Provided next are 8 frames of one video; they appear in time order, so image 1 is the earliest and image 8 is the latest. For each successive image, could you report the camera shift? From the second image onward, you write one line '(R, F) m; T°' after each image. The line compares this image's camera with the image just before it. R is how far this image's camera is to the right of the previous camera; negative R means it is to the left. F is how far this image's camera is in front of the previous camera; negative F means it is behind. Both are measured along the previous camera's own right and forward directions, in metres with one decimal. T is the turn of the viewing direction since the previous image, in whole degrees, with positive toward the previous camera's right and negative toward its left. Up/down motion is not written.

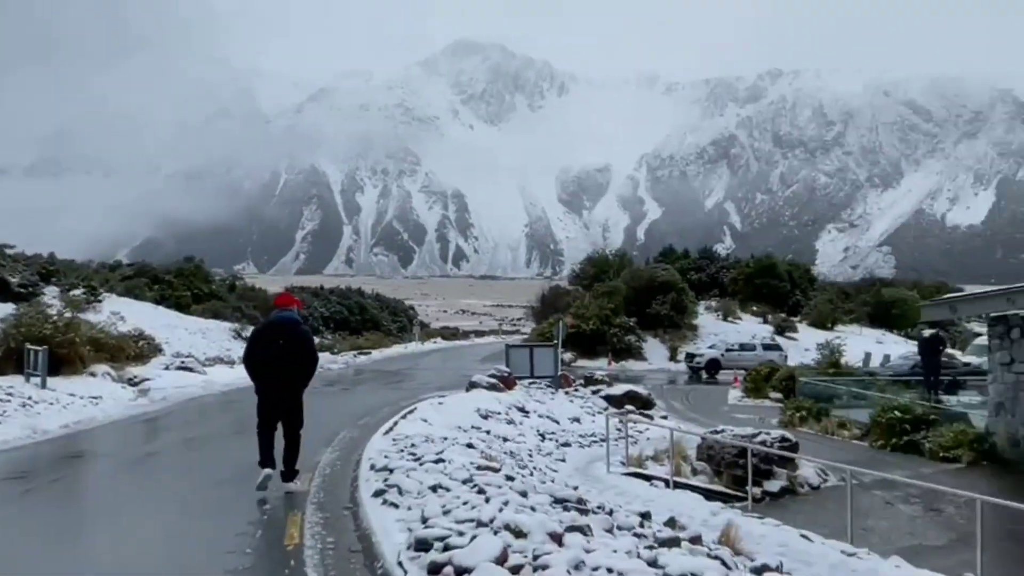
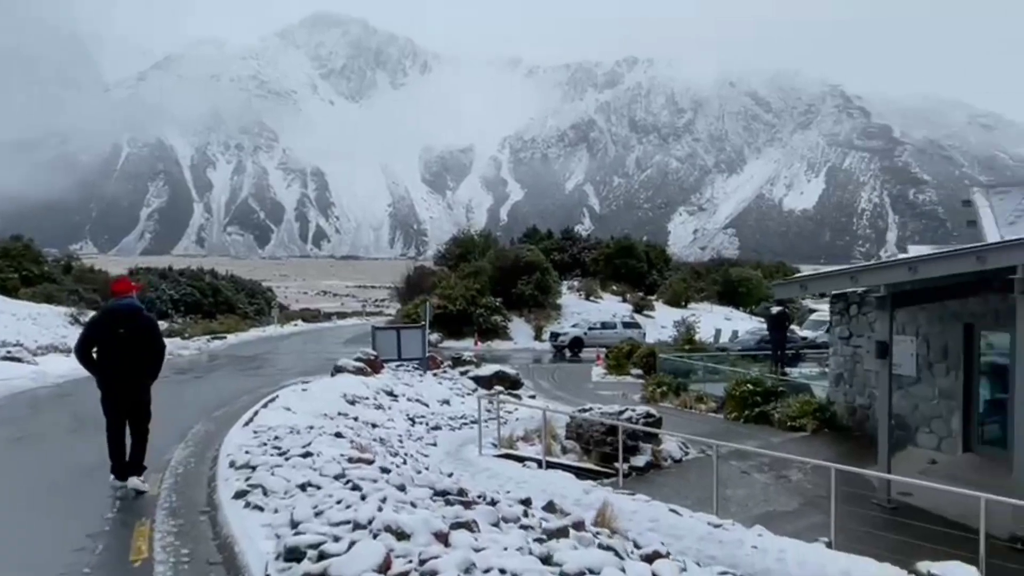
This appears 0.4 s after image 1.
(-0.1, +0.2) m; +8°
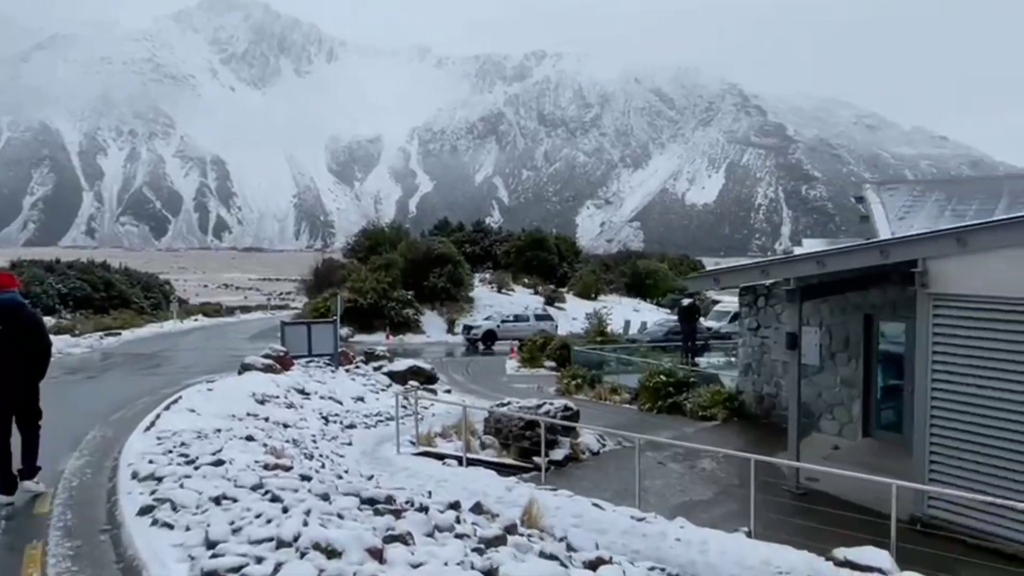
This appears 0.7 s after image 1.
(-0.1, +0.1) m; +6°
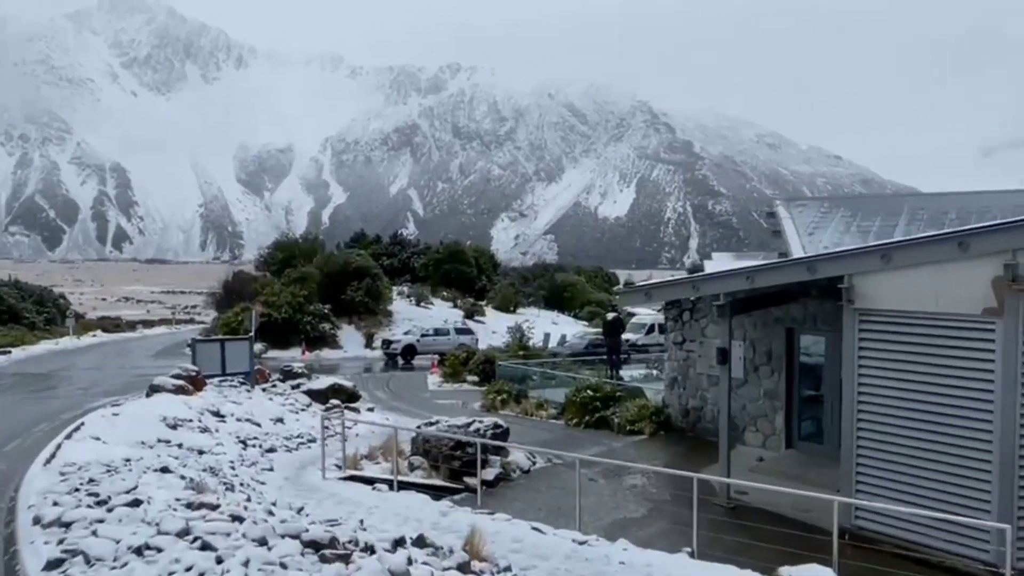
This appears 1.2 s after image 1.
(-0.2, +0.3) m; +5°
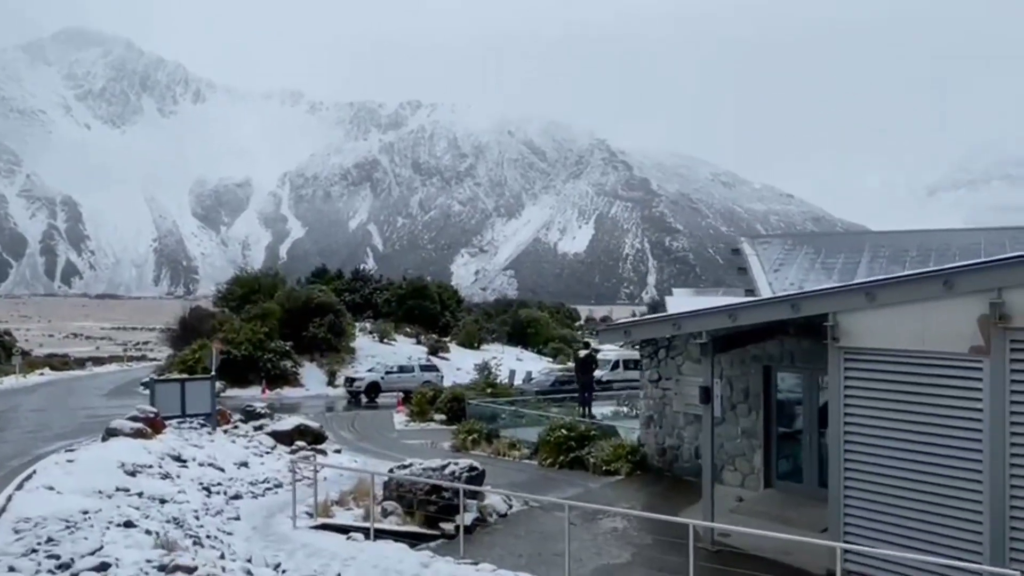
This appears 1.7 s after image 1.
(-0.2, +0.3) m; +2°
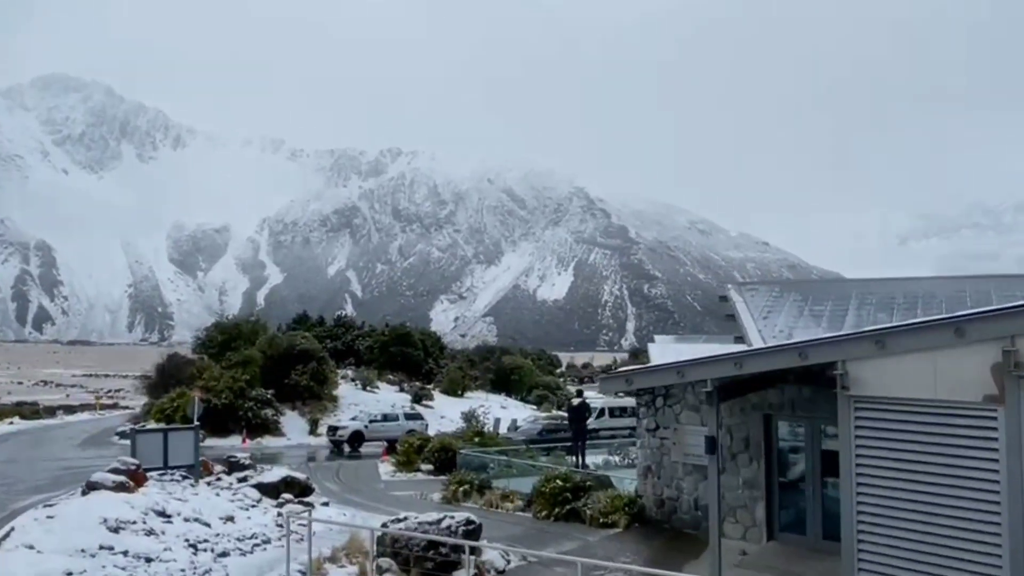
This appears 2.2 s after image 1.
(-0.3, +0.3) m; +1°
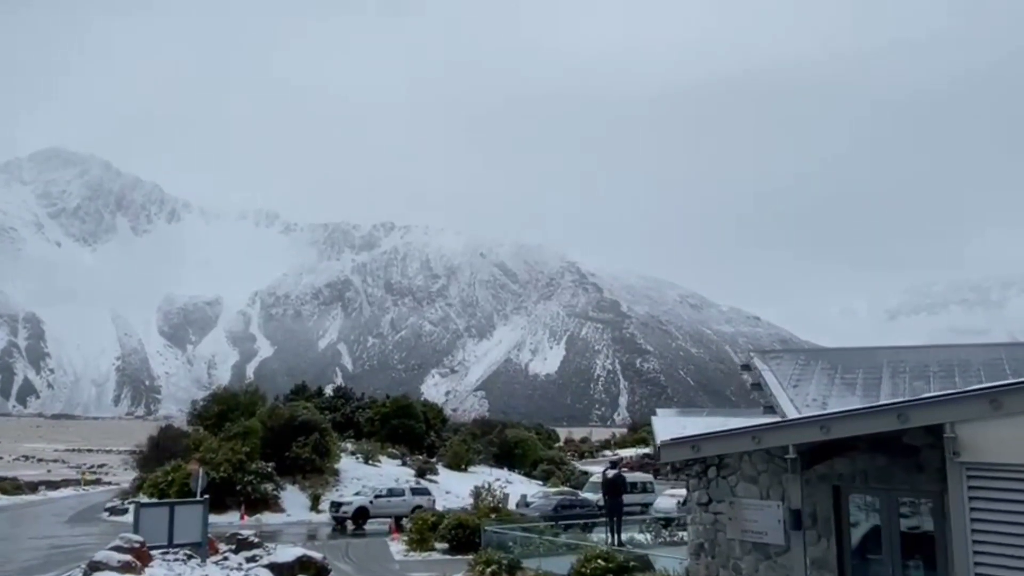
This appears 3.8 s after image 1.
(-0.8, +1.1) m; +1°
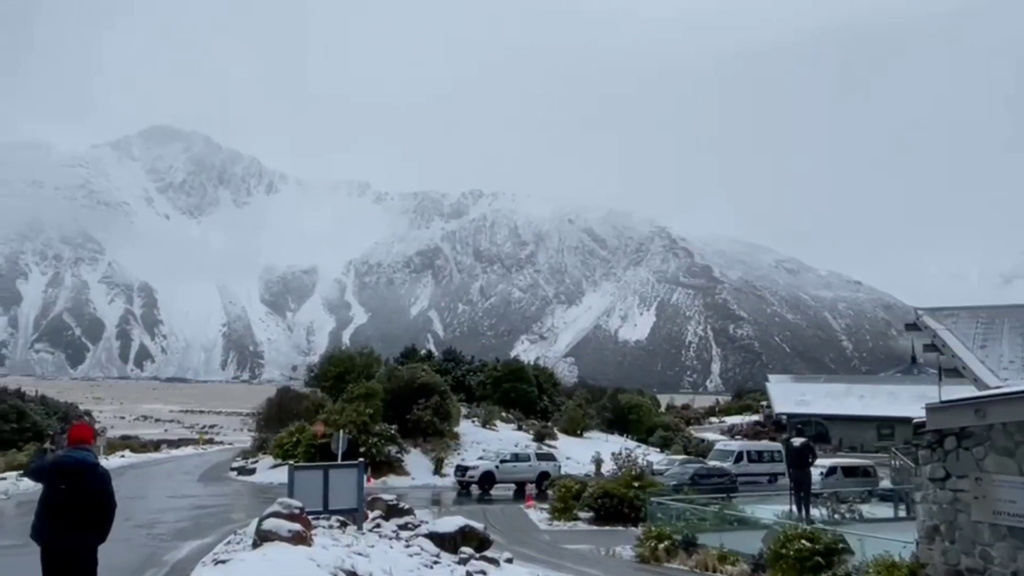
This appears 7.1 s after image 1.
(-1.5, +1.9) m; -5°
